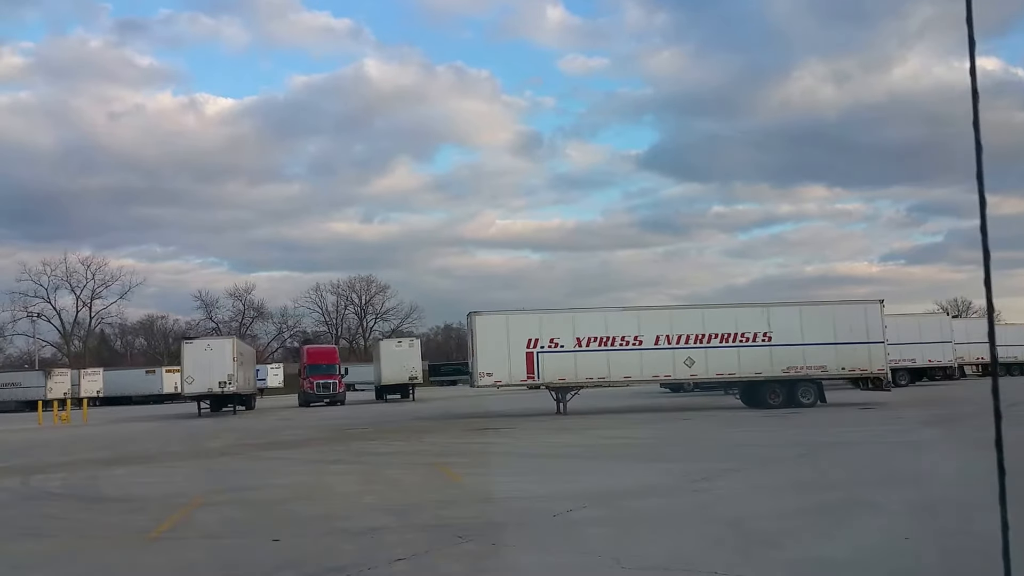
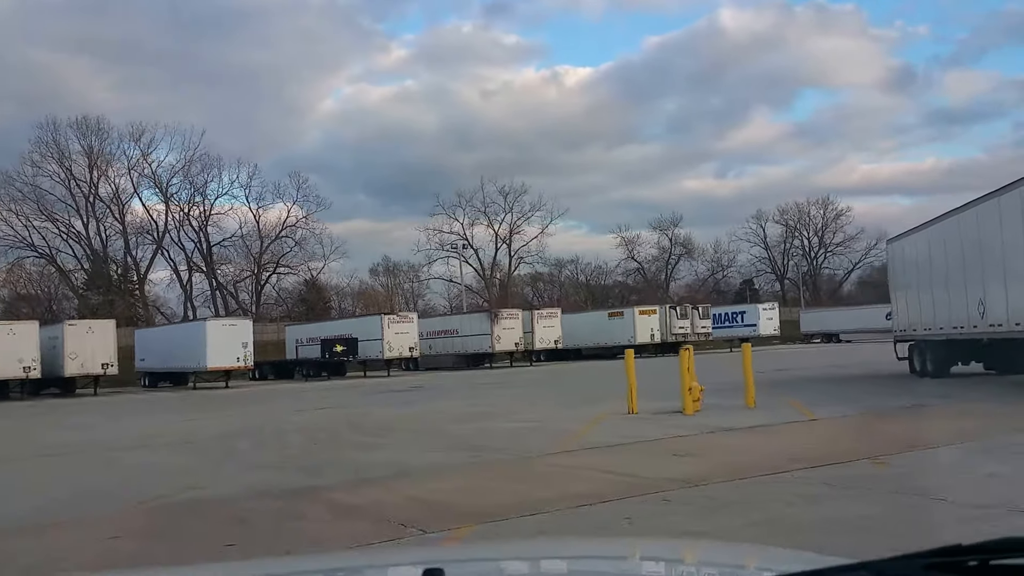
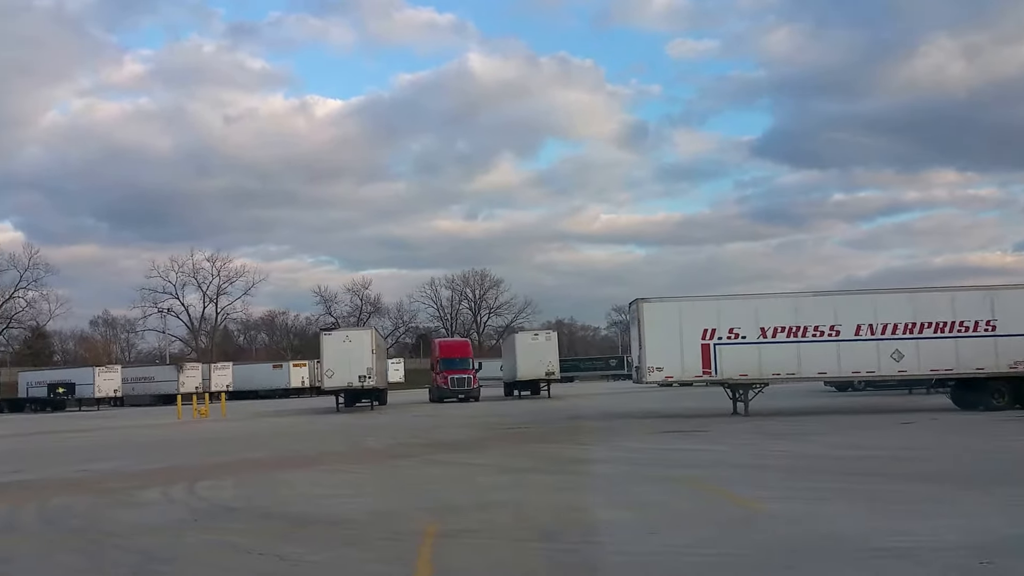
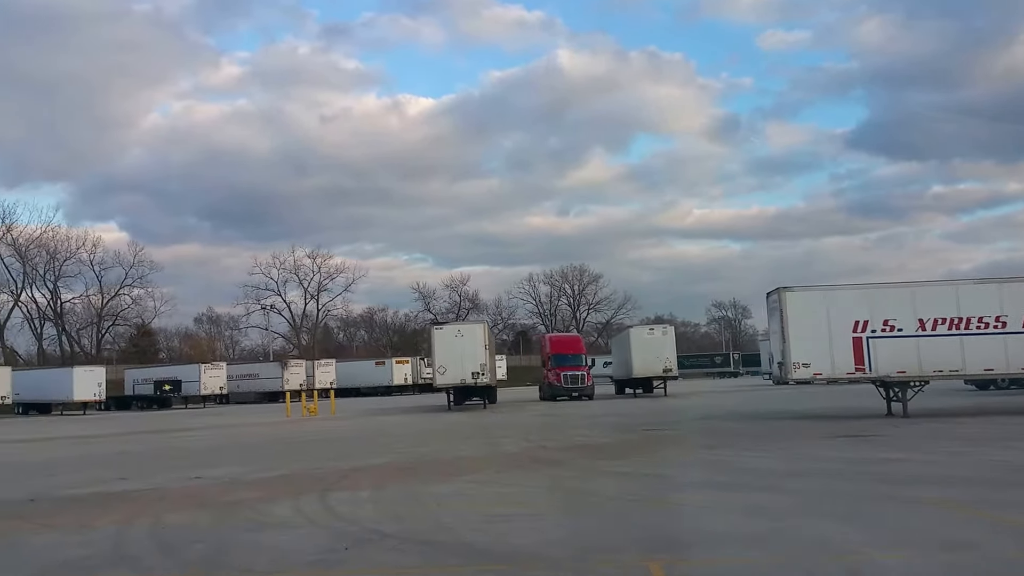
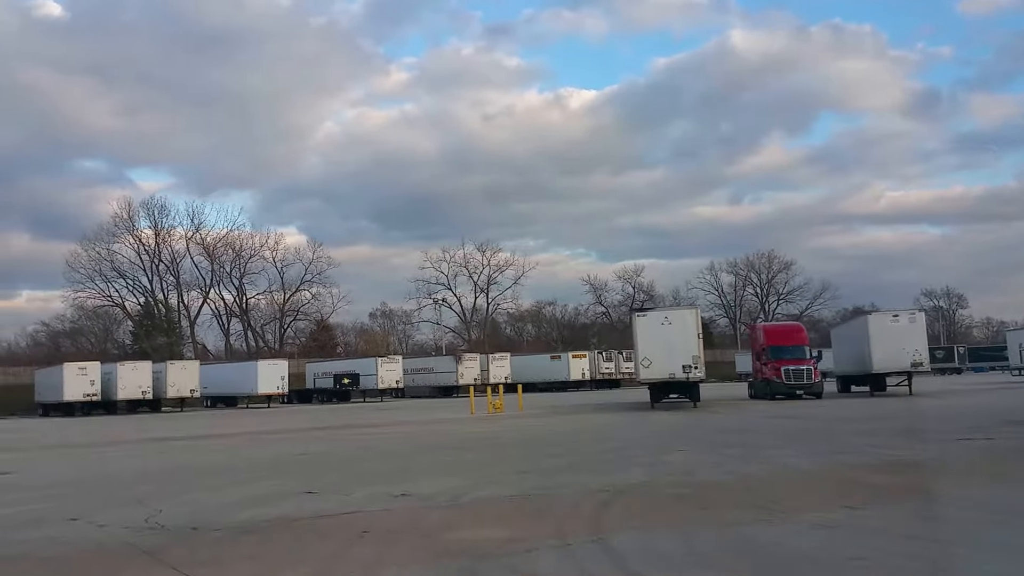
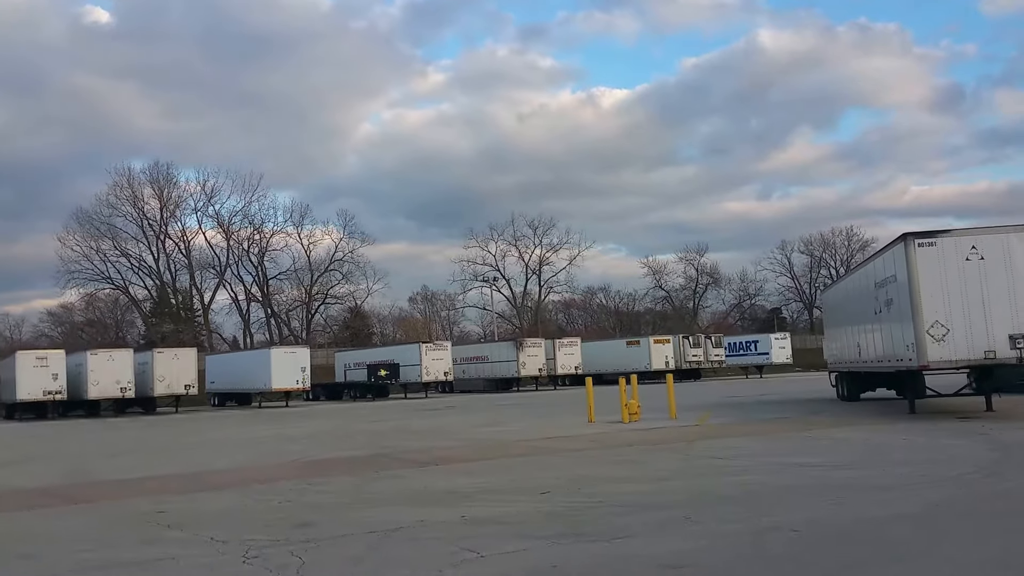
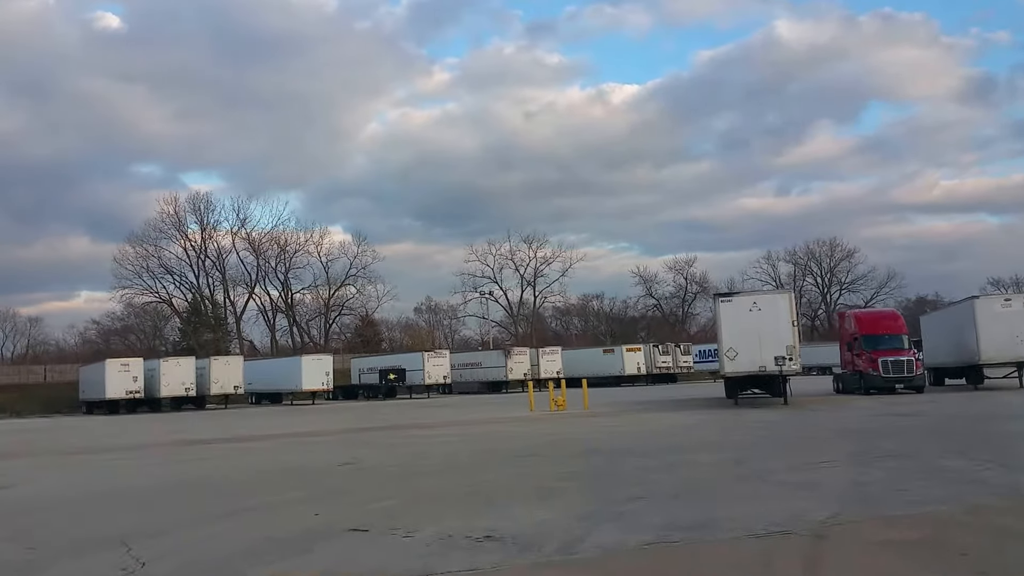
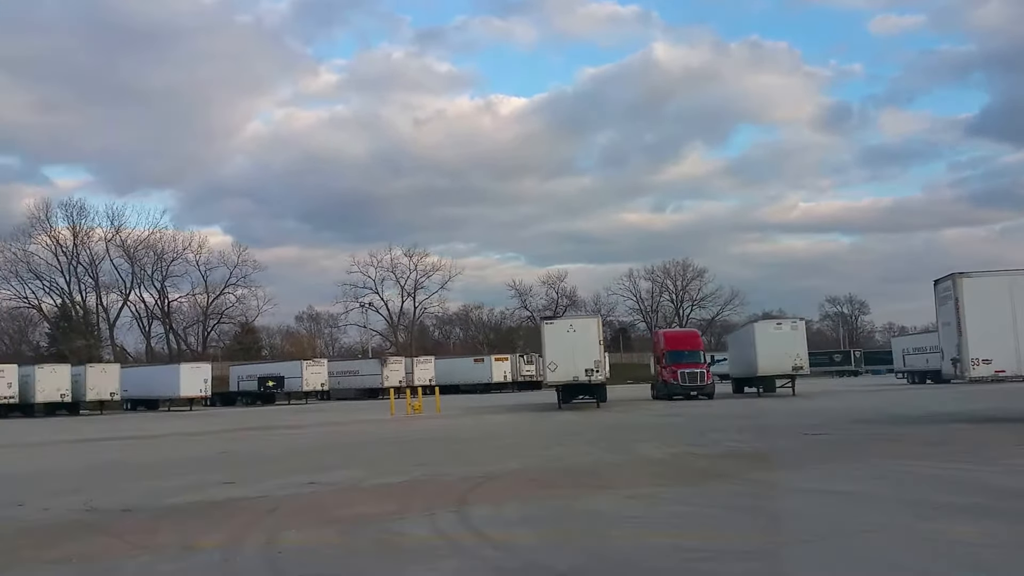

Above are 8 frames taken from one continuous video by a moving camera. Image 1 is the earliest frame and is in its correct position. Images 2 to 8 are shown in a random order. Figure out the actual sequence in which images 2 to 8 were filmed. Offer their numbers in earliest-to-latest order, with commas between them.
3, 4, 8, 5, 7, 6, 2
